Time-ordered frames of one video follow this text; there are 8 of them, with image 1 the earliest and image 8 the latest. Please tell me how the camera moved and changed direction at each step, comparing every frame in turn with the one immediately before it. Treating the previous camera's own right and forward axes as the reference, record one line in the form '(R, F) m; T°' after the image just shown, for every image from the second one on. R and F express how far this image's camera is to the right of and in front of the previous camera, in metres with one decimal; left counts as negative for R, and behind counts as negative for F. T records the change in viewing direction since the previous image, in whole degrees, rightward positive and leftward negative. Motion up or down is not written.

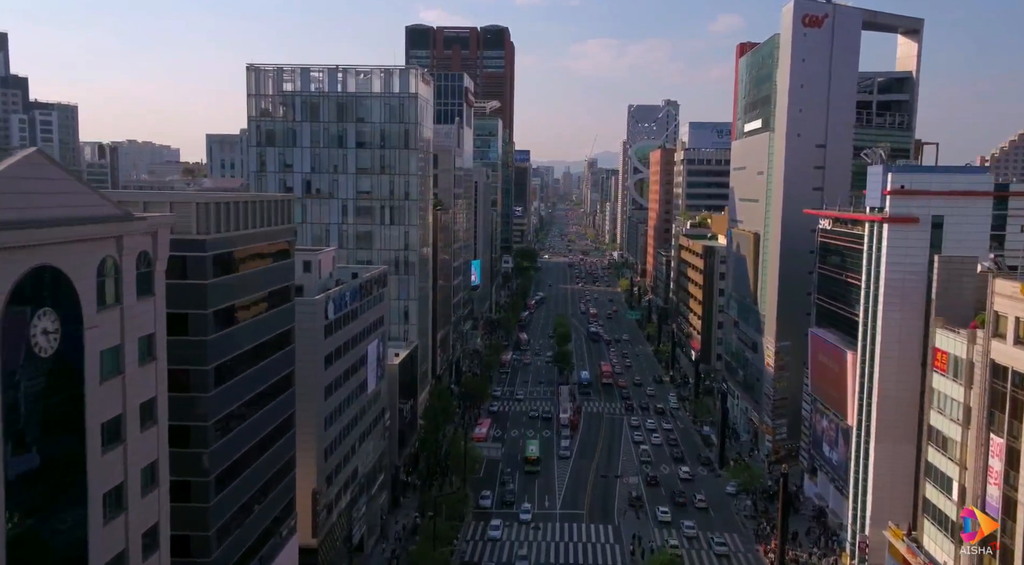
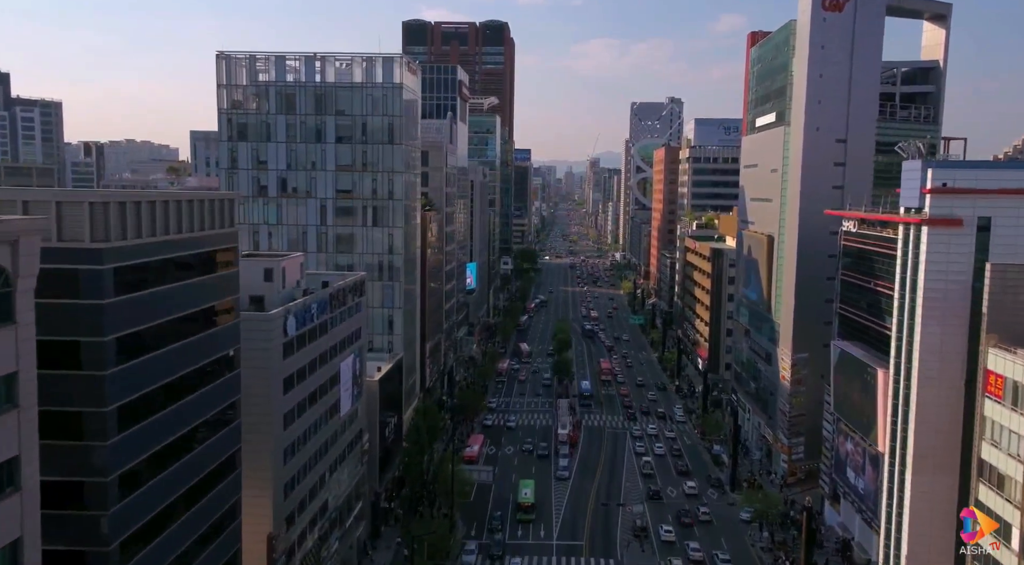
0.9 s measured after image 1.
(+0.9, +6.7) m; 0°
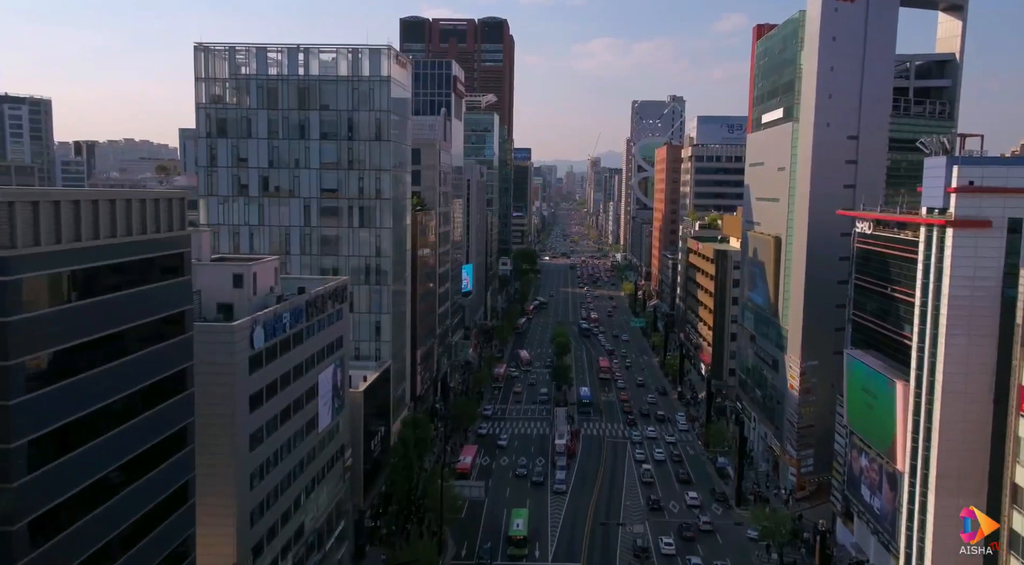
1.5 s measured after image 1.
(+0.7, +3.9) m; 0°
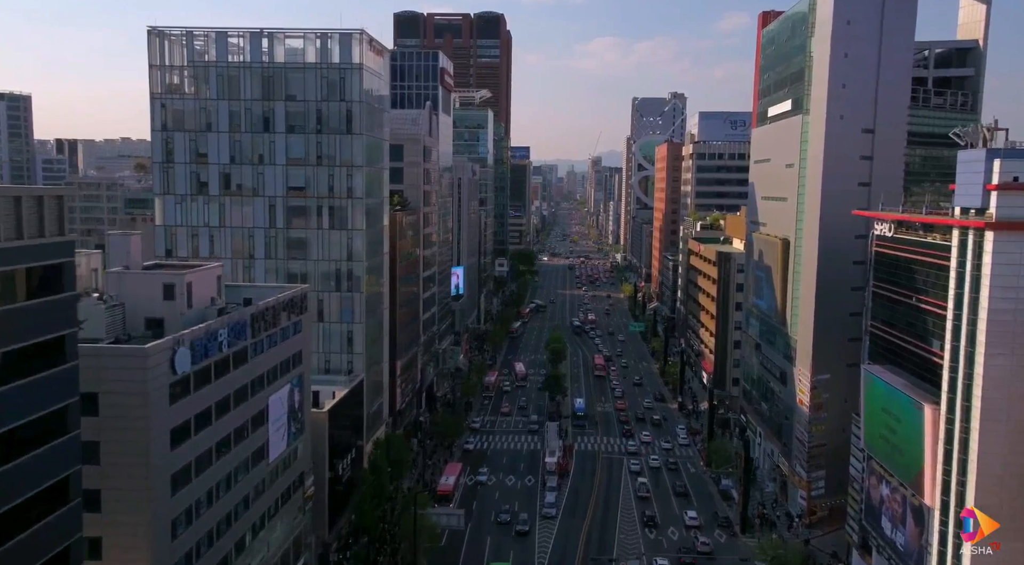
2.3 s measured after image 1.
(+1.5, +6.1) m; 0°
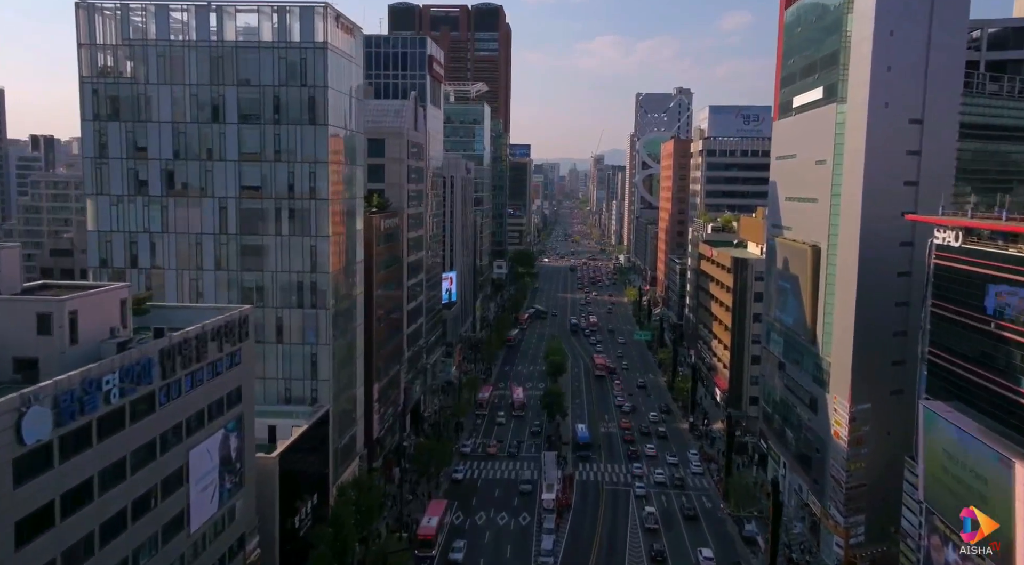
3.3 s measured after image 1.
(+0.9, +9.4) m; 0°
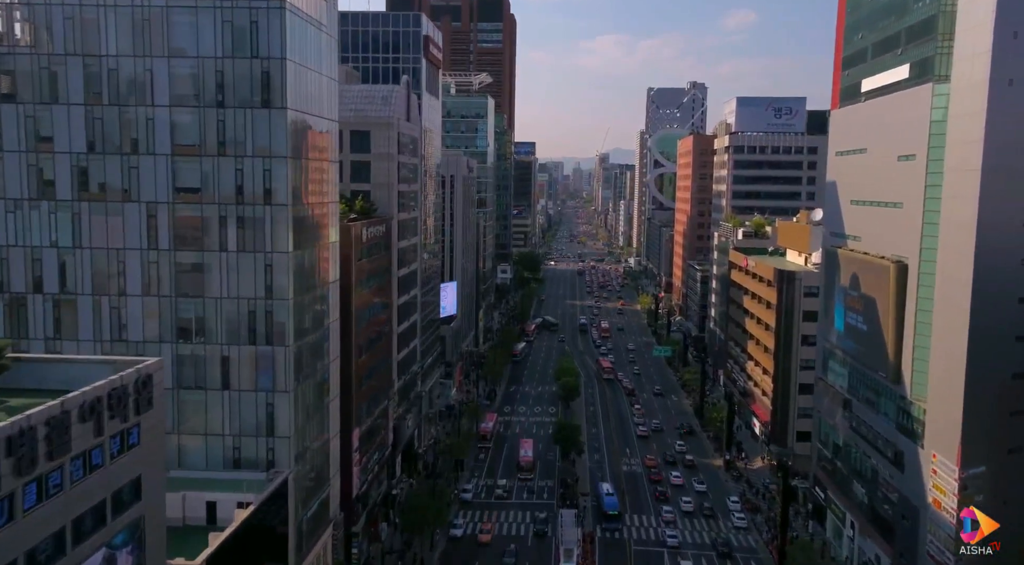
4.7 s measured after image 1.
(-0.6, +13.0) m; 0°
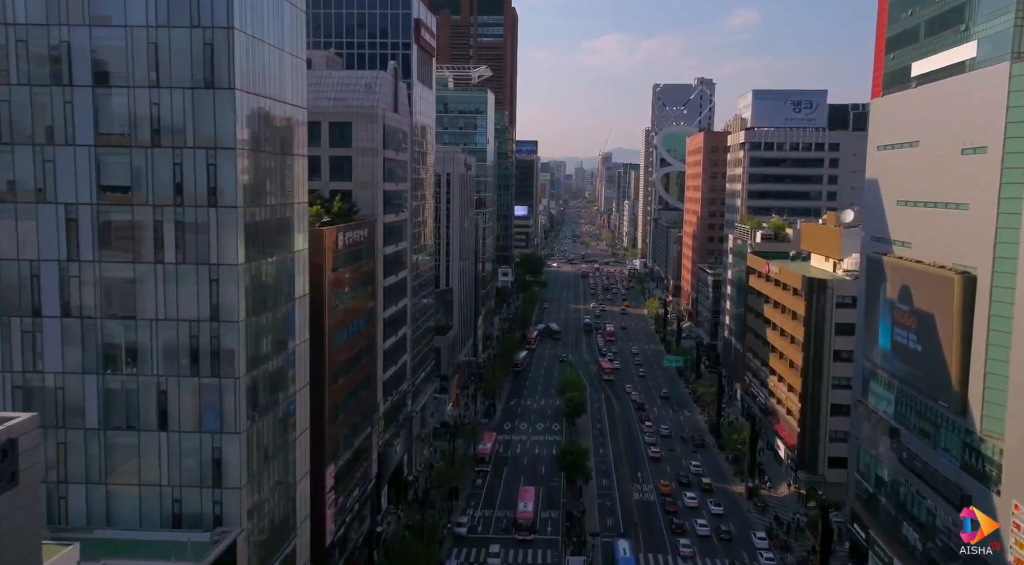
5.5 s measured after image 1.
(+0.2, +7.9) m; 0°
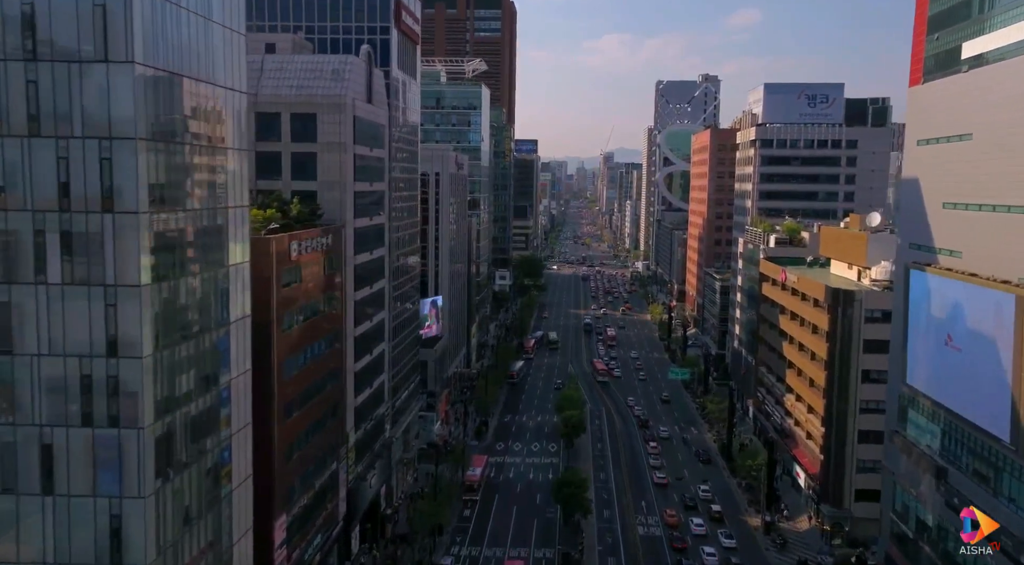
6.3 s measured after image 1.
(+1.0, +7.6) m; 0°
